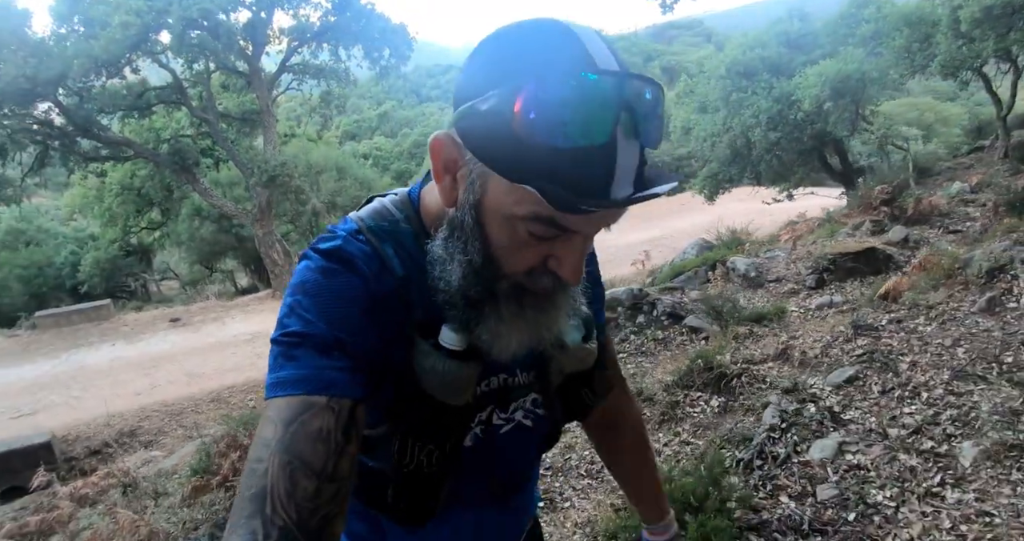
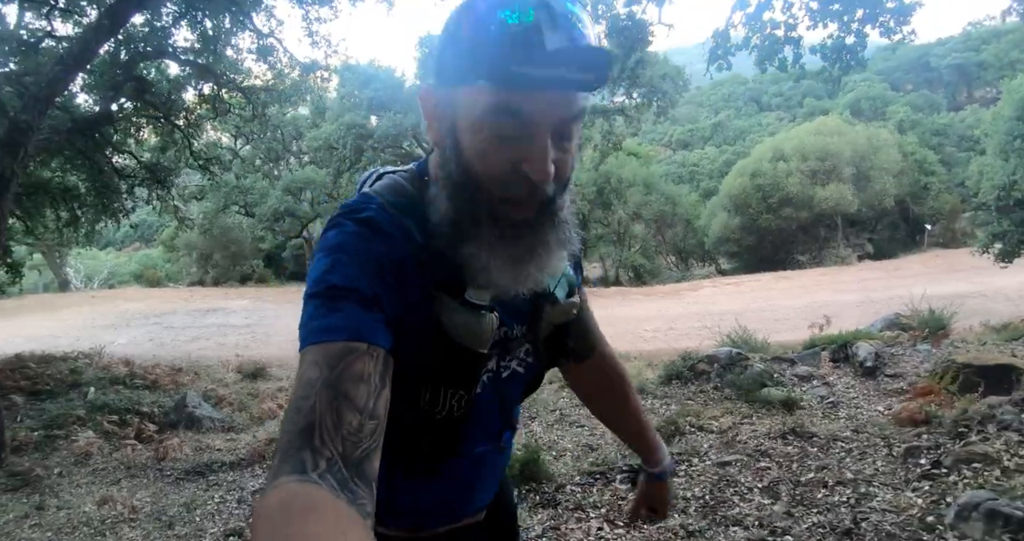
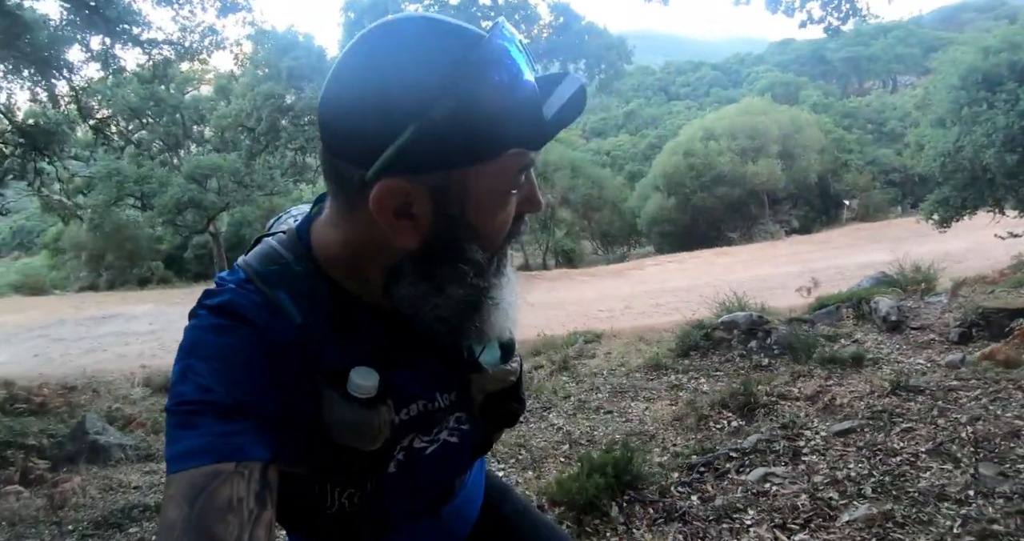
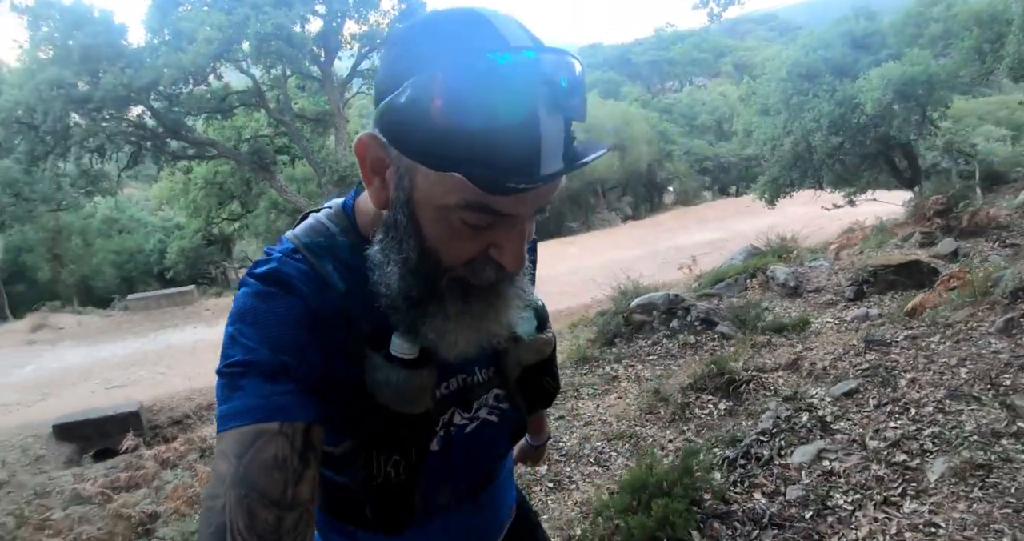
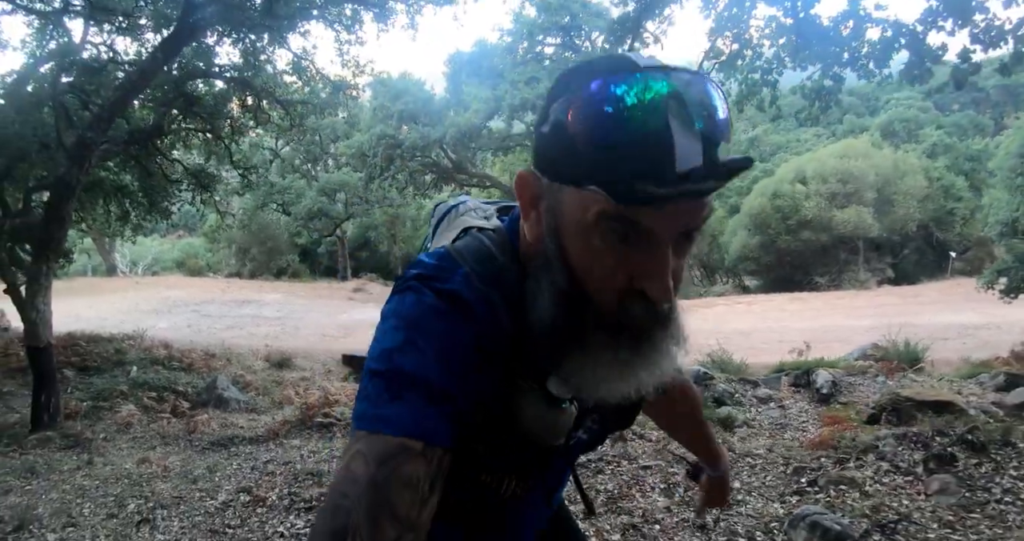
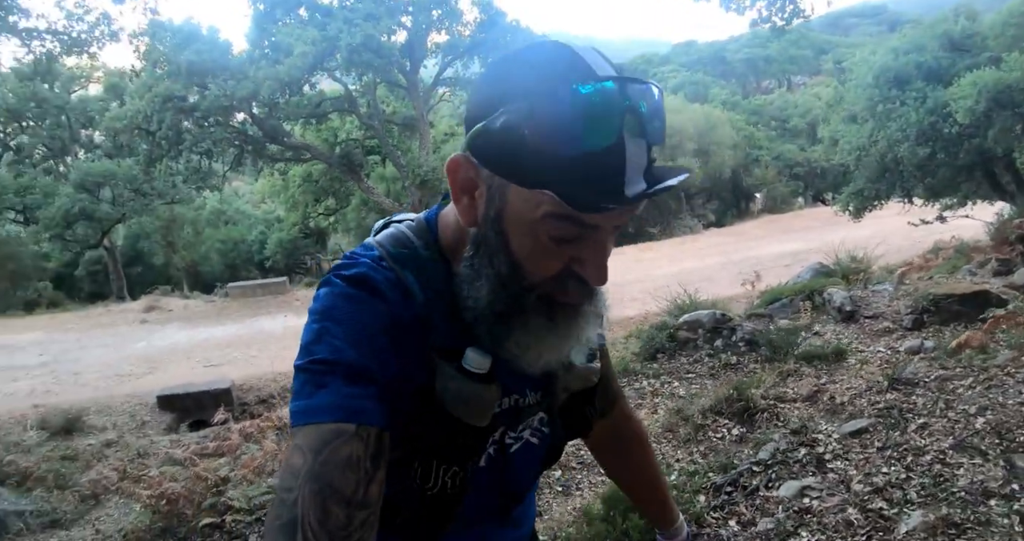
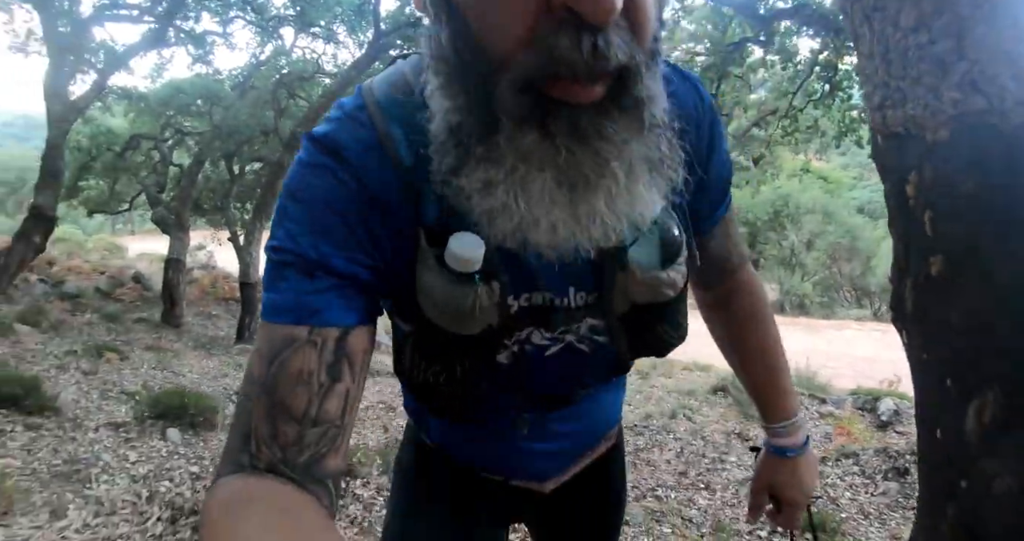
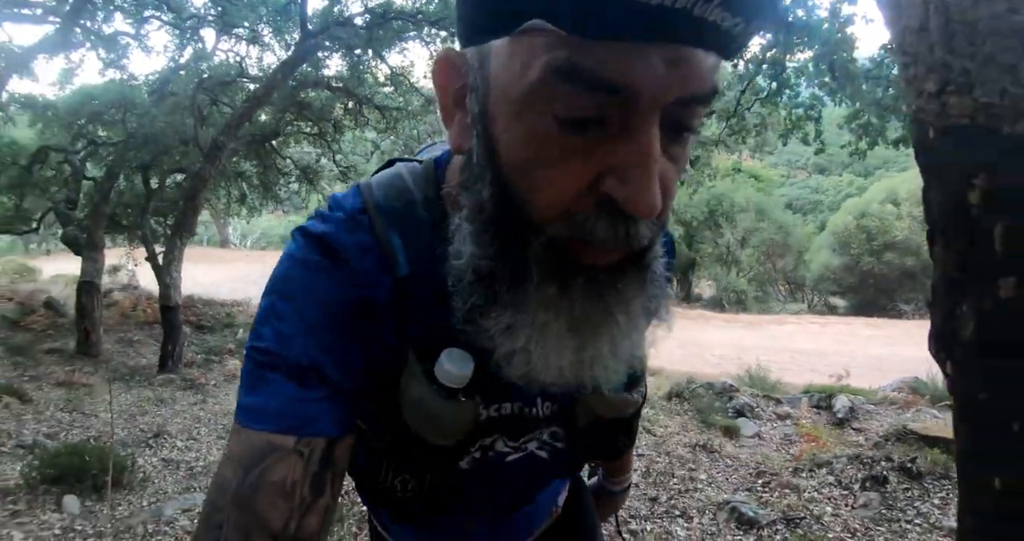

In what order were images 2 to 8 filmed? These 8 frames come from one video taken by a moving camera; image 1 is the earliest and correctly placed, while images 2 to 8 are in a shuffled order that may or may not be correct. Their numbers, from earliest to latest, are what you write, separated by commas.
4, 6, 3, 2, 5, 8, 7
